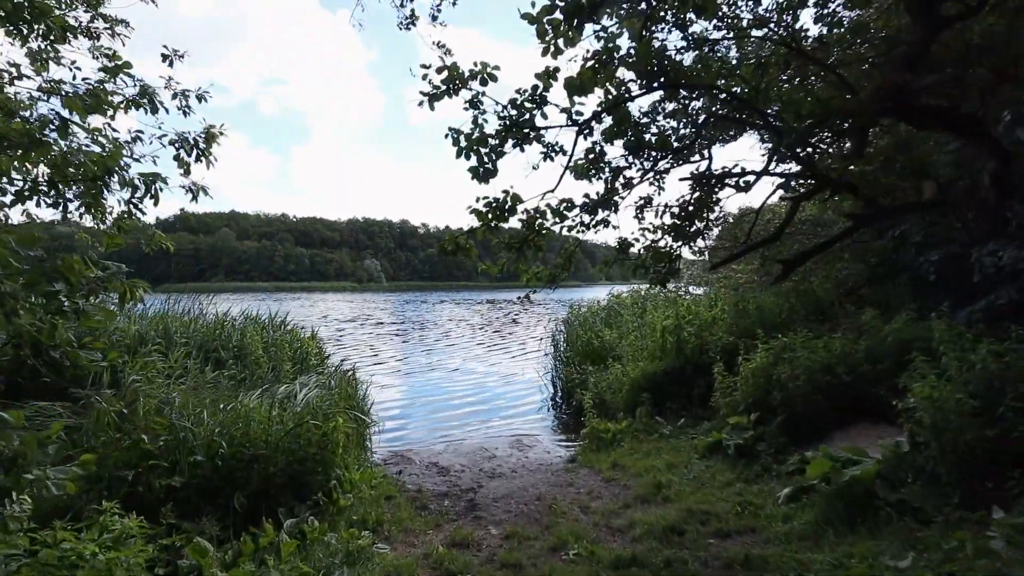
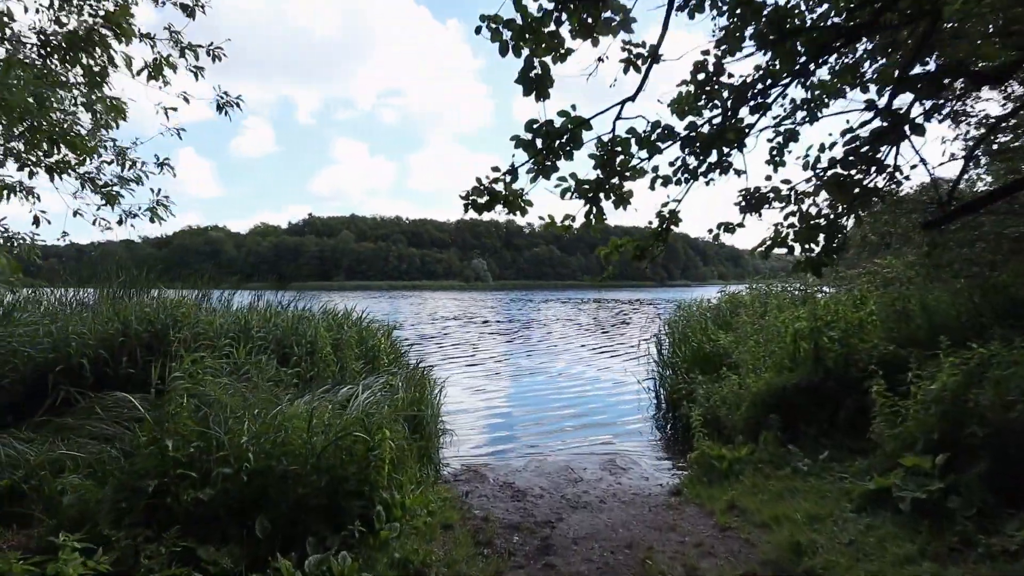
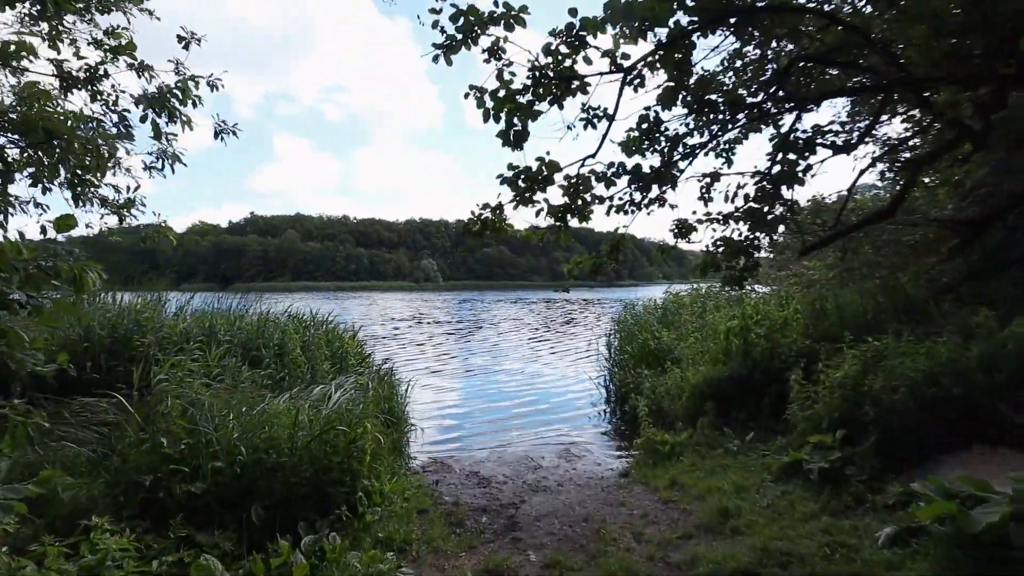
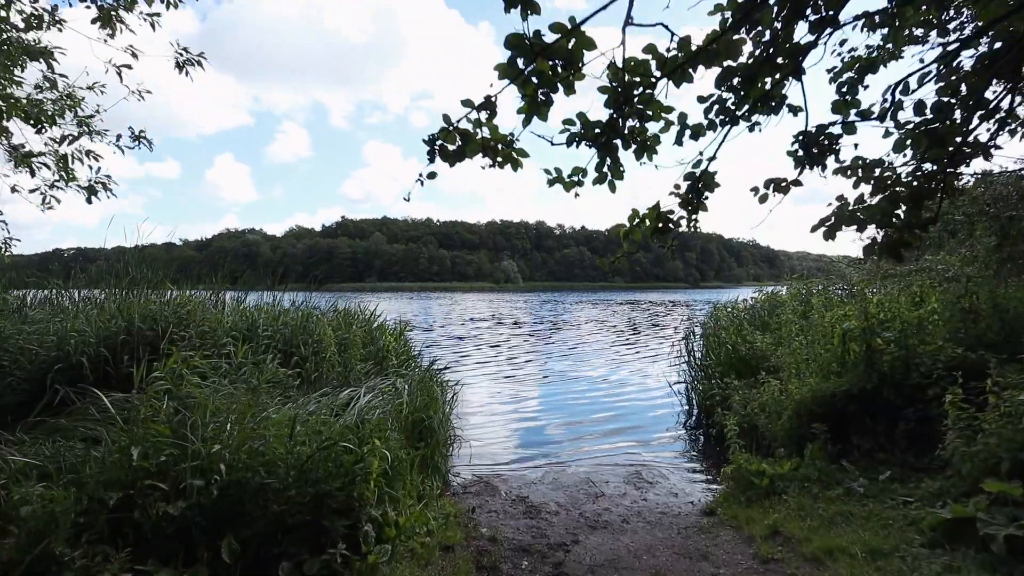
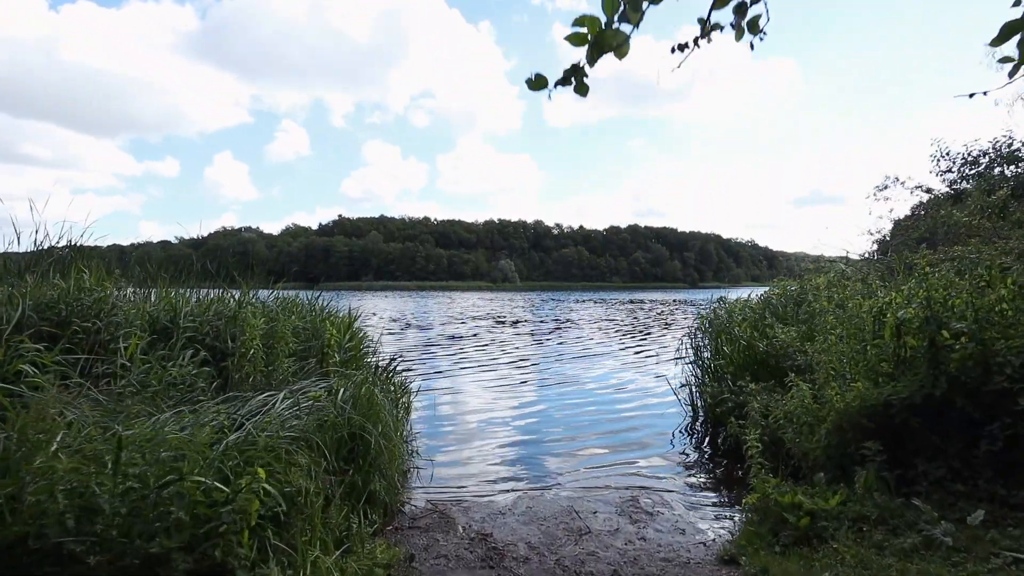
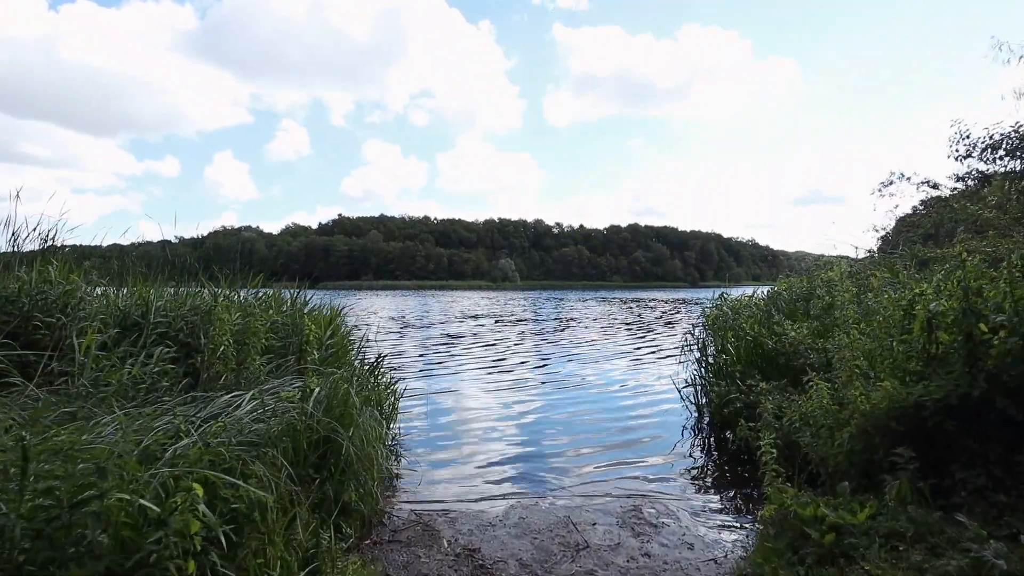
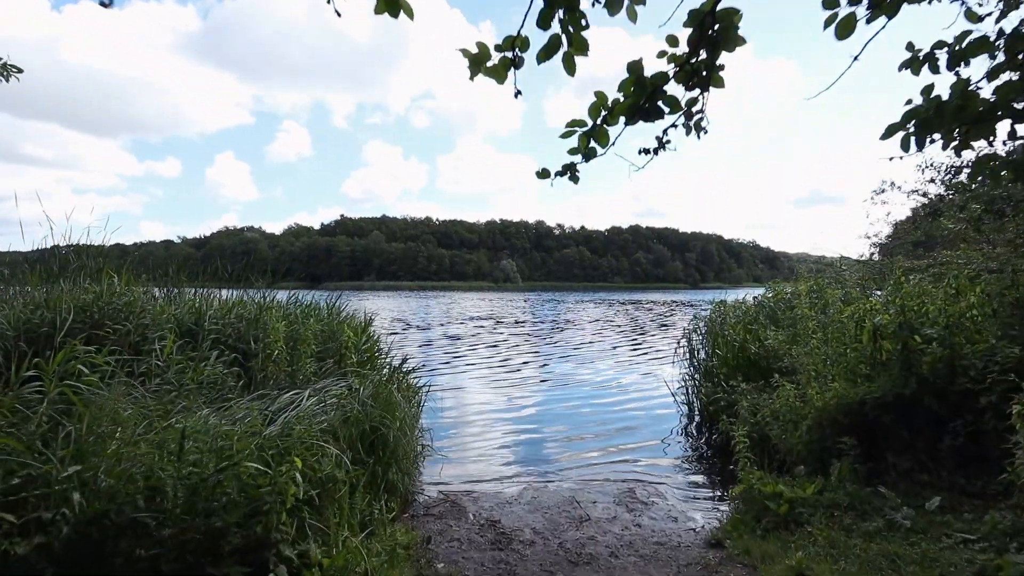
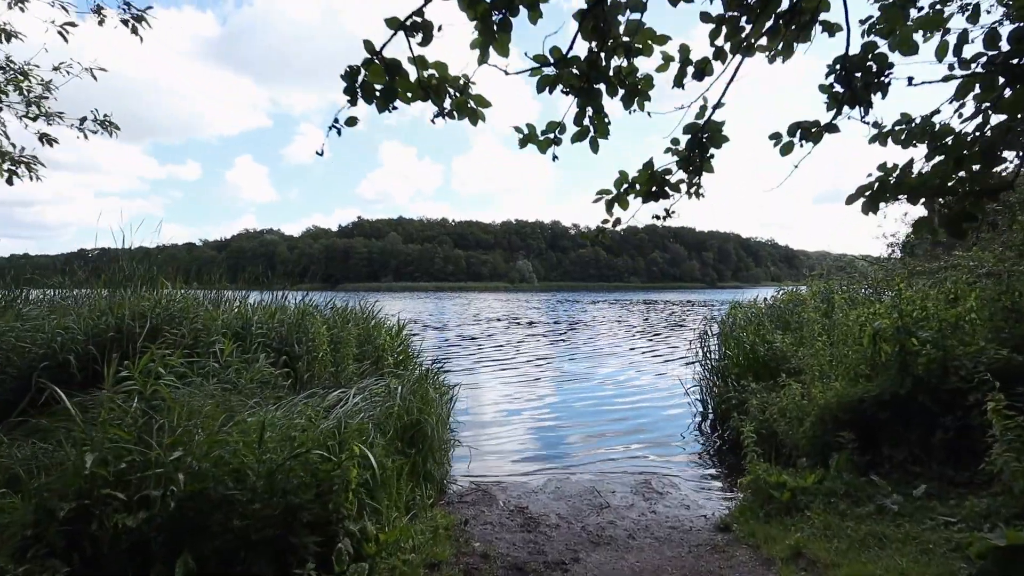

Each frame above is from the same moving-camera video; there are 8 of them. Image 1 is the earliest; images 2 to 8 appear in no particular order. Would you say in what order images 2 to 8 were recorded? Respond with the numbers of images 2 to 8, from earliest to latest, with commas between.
3, 2, 4, 8, 7, 5, 6
